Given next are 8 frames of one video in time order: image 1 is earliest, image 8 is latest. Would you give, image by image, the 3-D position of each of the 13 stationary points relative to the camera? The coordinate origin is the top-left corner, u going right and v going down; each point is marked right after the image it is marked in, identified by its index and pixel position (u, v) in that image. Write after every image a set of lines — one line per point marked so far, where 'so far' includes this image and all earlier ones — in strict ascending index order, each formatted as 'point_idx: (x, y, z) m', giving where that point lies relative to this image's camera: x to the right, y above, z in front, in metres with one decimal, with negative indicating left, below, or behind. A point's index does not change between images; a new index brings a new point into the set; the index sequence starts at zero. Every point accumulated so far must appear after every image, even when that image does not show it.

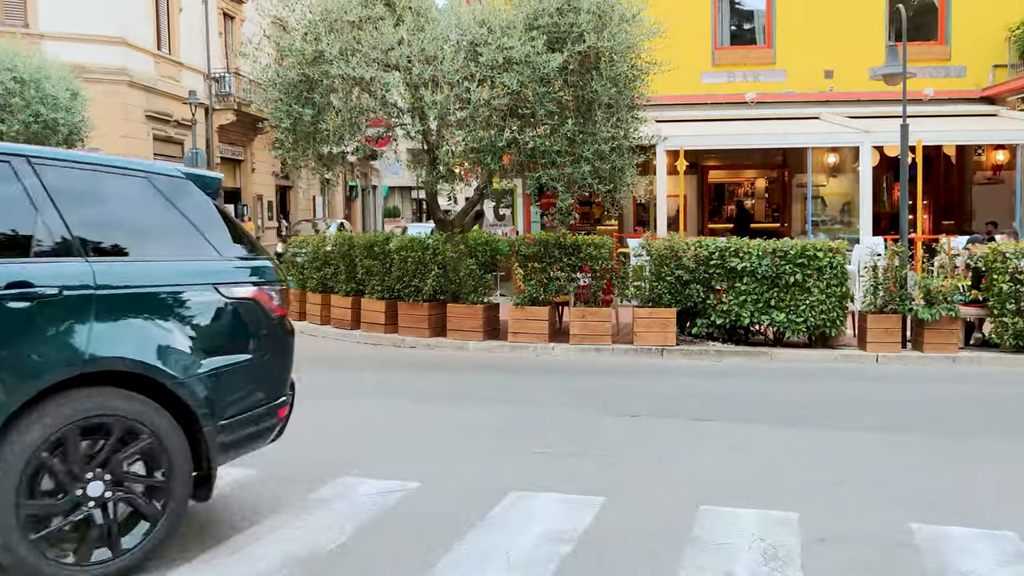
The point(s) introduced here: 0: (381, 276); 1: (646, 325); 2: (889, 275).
0: (-1.4, +0.1, +10.7) m
1: (+1.3, -0.4, +9.7) m
2: (+3.8, +0.1, +9.5) m
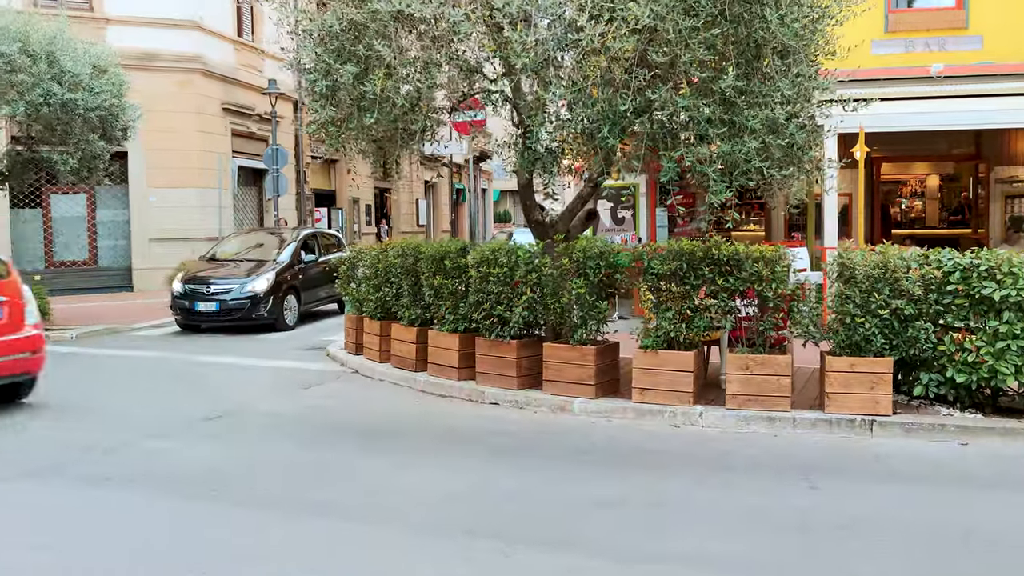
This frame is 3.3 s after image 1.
0: (-0.5, -0.1, +7.7) m
1: (+2.2, -0.6, +6.3) m
2: (+4.6, -0.1, +5.9) m
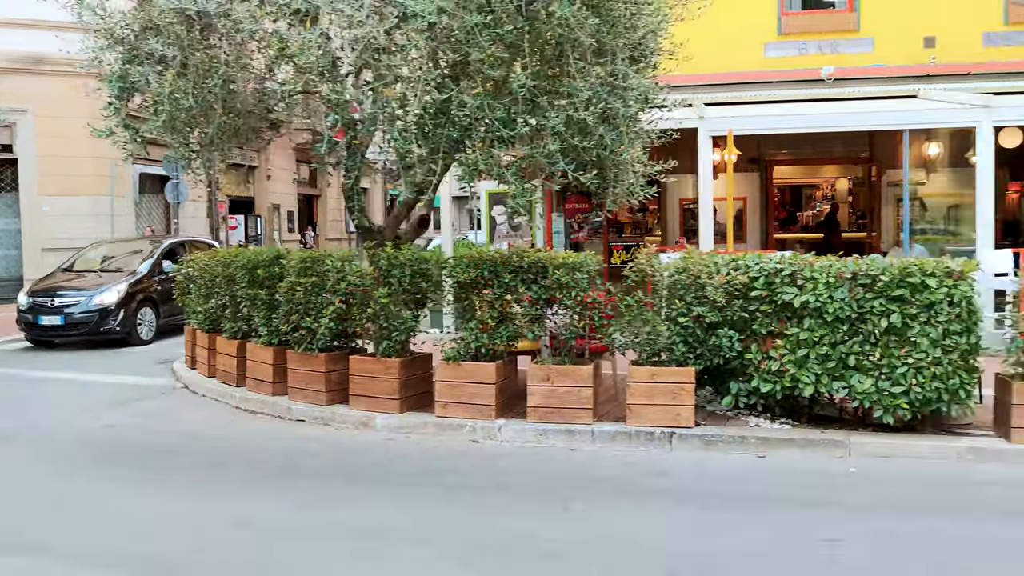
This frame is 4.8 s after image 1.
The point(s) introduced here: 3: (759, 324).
0: (-1.8, -0.2, +7.3) m
1: (+0.9, -0.7, +6.1) m
2: (+3.3, -0.1, +5.7) m
3: (+1.6, -0.2, +6.1) m
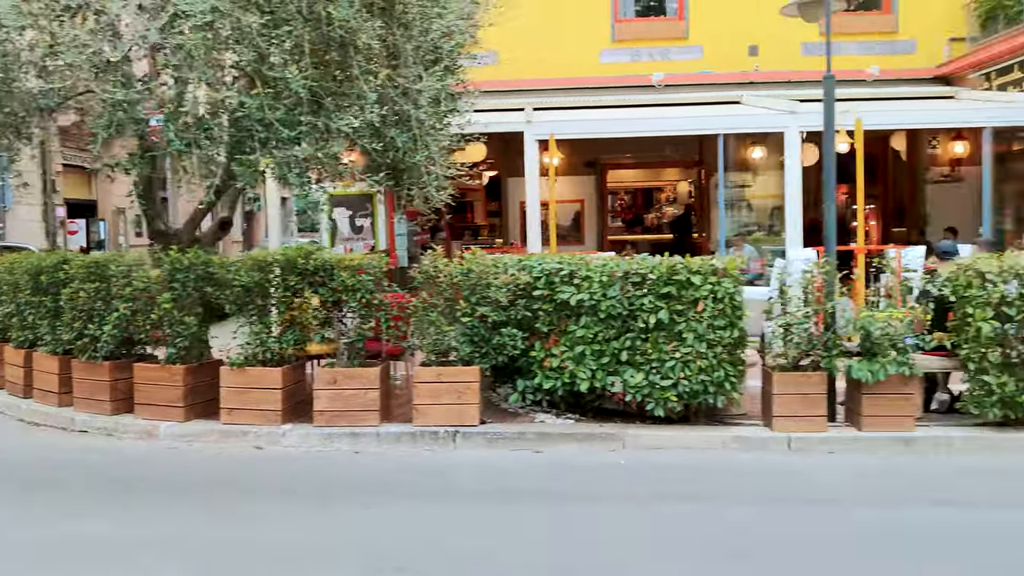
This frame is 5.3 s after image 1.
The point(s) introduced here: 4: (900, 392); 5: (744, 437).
0: (-3.3, -0.2, +7.0) m
1: (-0.5, -0.7, +6.1) m
2: (+1.9, -0.1, +6.1) m
3: (+0.2, -0.2, +6.2) m
4: (+2.4, -0.6, +6.0) m
5: (+1.4, -0.9, +5.9) m
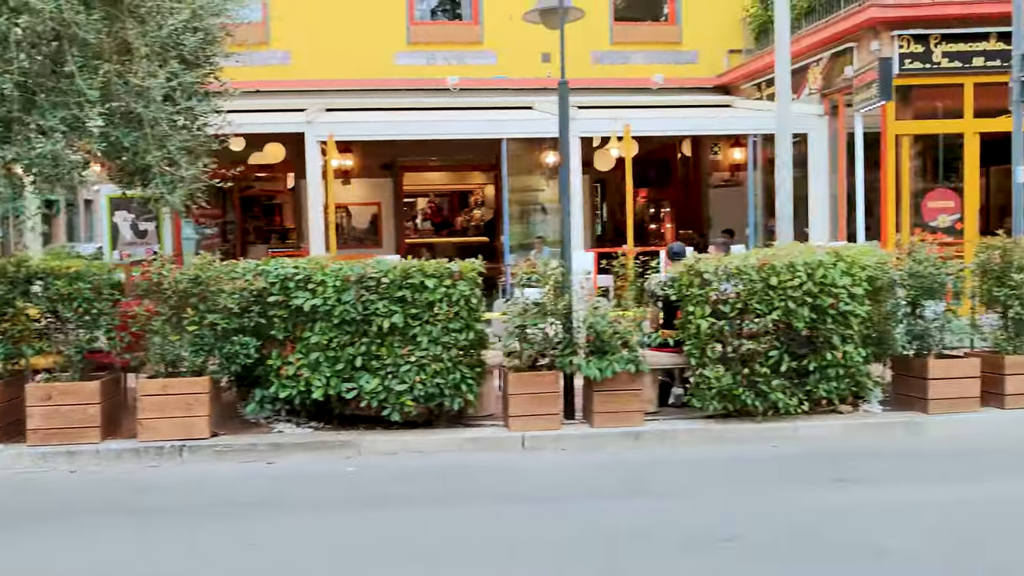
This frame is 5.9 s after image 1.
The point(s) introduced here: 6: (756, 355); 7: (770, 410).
0: (-5.1, -0.3, +6.3) m
1: (-2.2, -0.7, +5.8) m
2: (+0.2, -0.1, +6.2) m
3: (-1.5, -0.3, +6.0) m
4: (+0.8, -0.6, +6.2) m
5: (-0.2, -0.9, +6.0) m
6: (+1.6, -0.4, +6.2) m
7: (+1.7, -0.8, +6.4) m
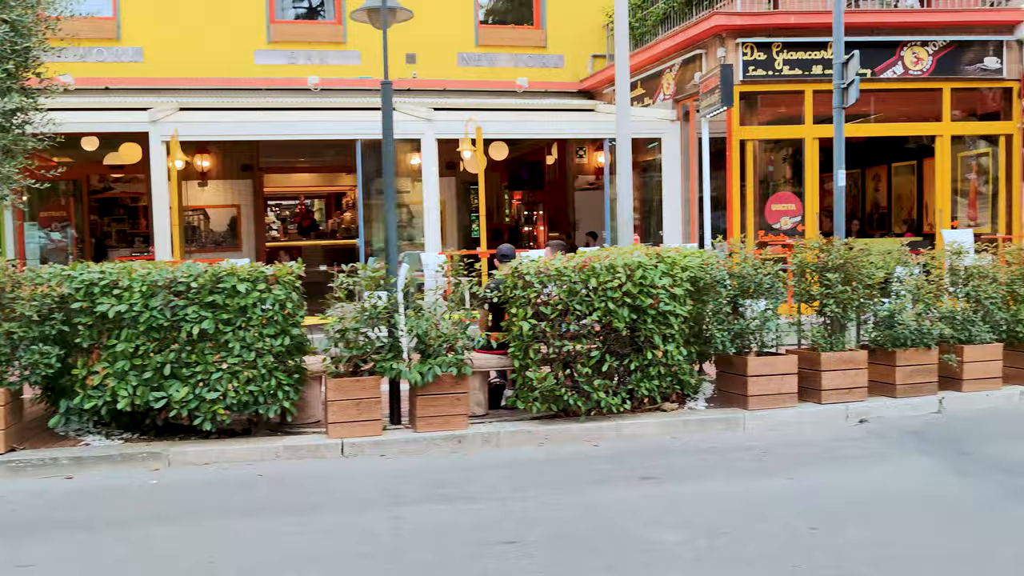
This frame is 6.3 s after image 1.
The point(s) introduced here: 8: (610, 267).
0: (-6.2, -0.4, +5.6) m
1: (-3.2, -0.8, +5.5) m
2: (-0.9, -0.1, +6.1) m
3: (-2.6, -0.3, +5.8) m
4: (-0.4, -0.7, +6.2) m
5: (-1.3, -1.0, +5.8) m
6: (+0.4, -0.4, +6.3) m
7: (+0.5, -0.8, +6.4) m
8: (+0.6, +0.1, +6.2) m
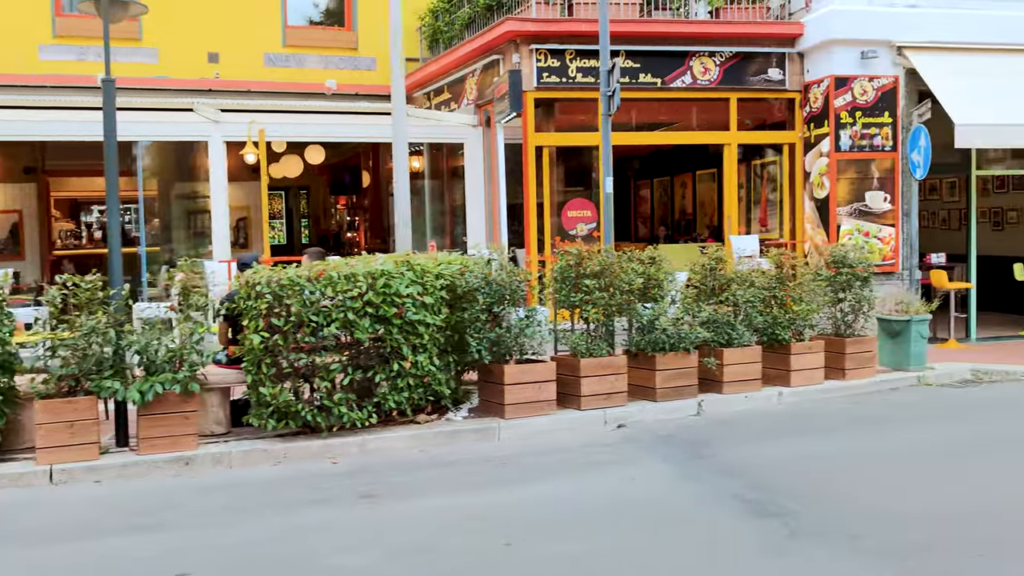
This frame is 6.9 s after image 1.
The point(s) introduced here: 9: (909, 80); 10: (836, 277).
0: (-7.7, -0.5, +4.4) m
1: (-4.7, -0.9, +4.7) m
2: (-2.5, -0.2, +5.7) m
3: (-4.1, -0.4, +5.1) m
4: (-2.0, -0.7, +5.8) m
5: (-2.9, -1.0, +5.3) m
6: (-1.2, -0.5, +6.0) m
7: (-1.1, -0.9, +6.2) m
8: (-1.0, +0.1, +6.0) m
9: (+4.8, +2.5, +11.6) m
10: (+2.9, +0.1, +8.7) m
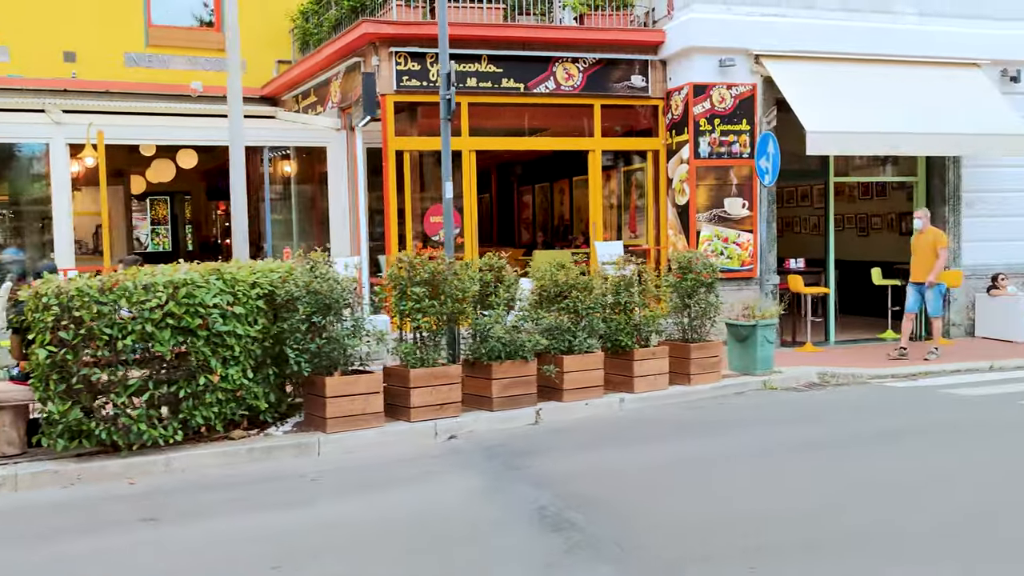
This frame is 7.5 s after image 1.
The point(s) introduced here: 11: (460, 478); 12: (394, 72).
0: (-8.7, -0.6, +3.5) m
1: (-5.7, -0.9, +4.1) m
2: (-3.6, -0.3, +5.2) m
3: (-5.2, -0.5, +4.5) m
4: (-3.1, -0.8, +5.4) m
5: (-3.9, -1.1, +4.9) m
6: (-2.3, -0.6, +5.7) m
7: (-2.3, -0.9, +5.9) m
8: (-2.2, 0.0, +5.7) m
9: (+3.1, +2.5, +11.8) m
10: (+1.5, 0.0, +8.7) m
11: (-0.3, -1.1, +5.8) m
12: (-1.3, +2.5, +11.0) m
